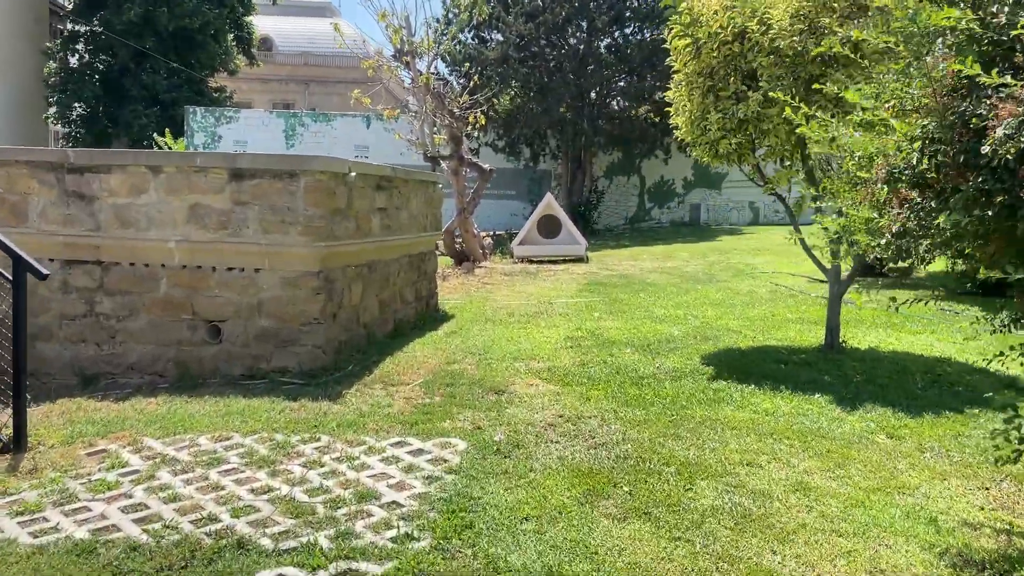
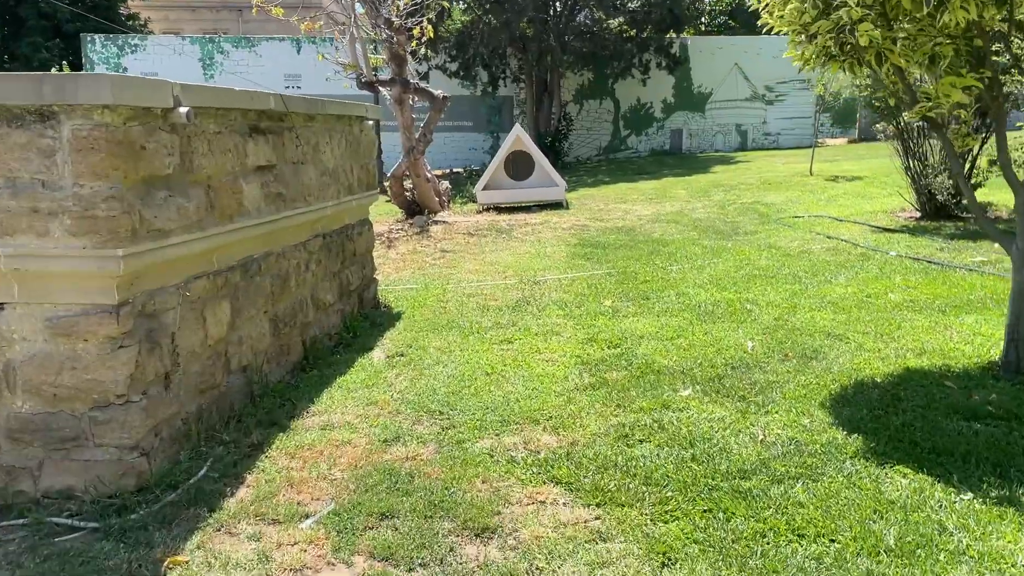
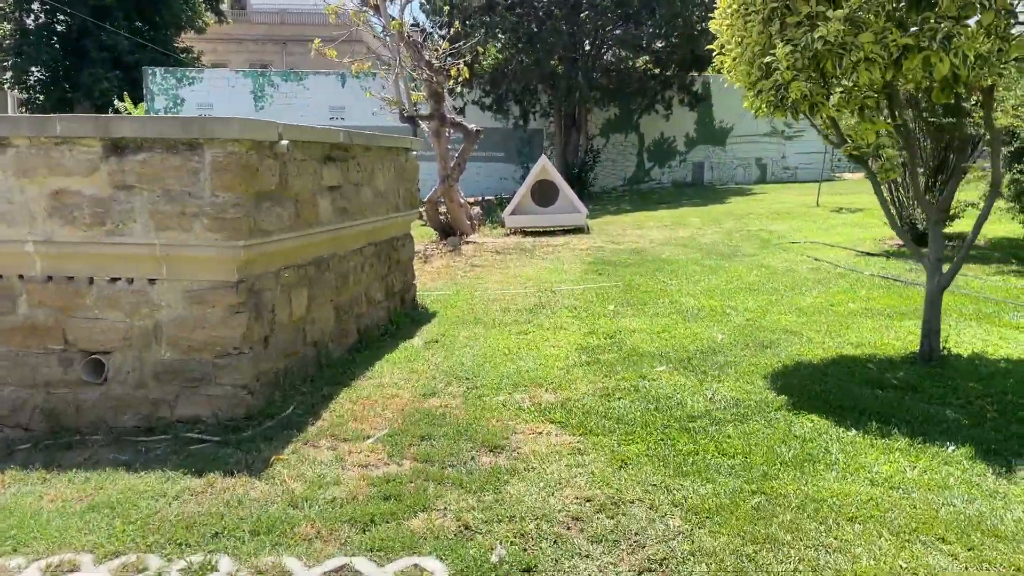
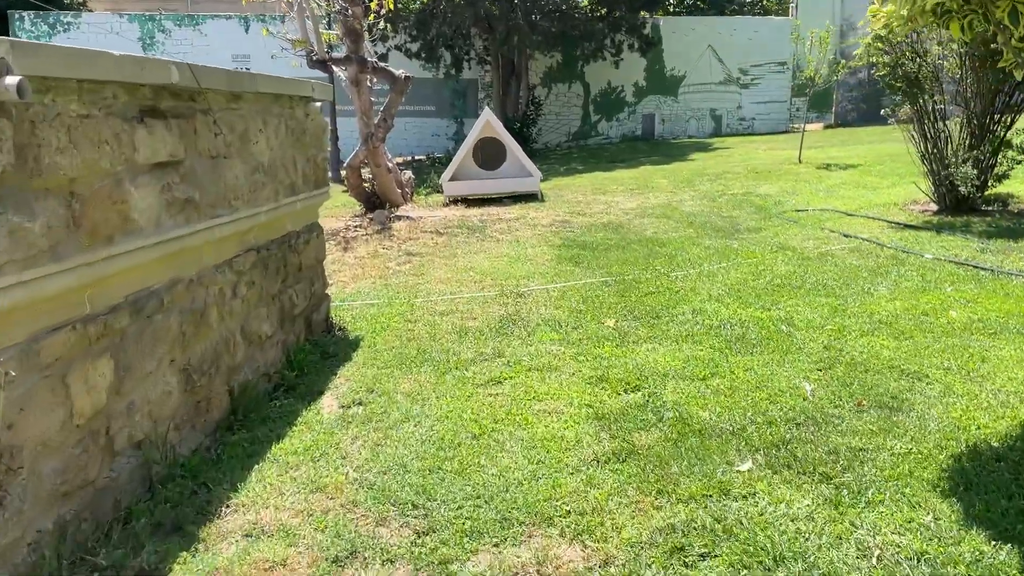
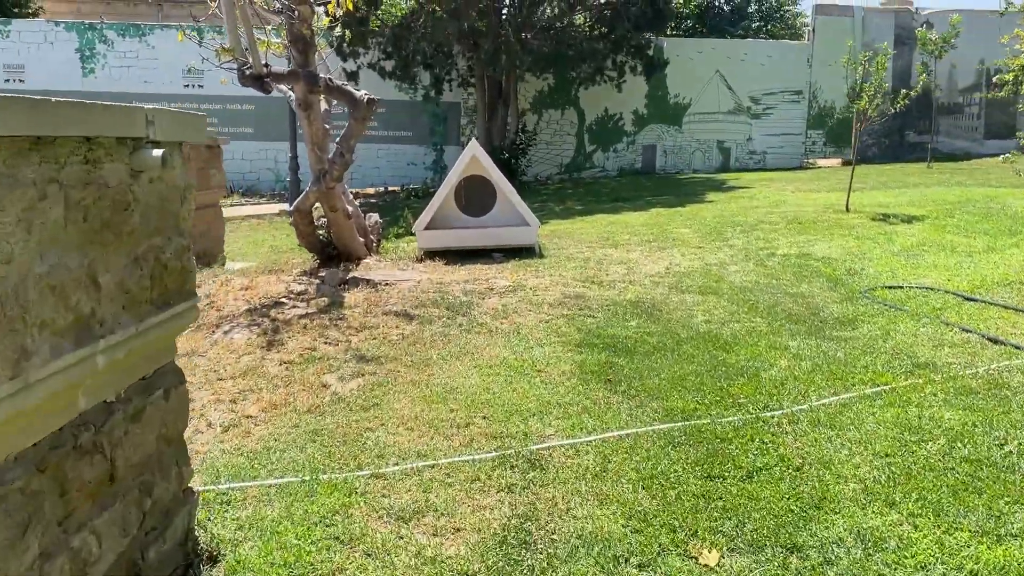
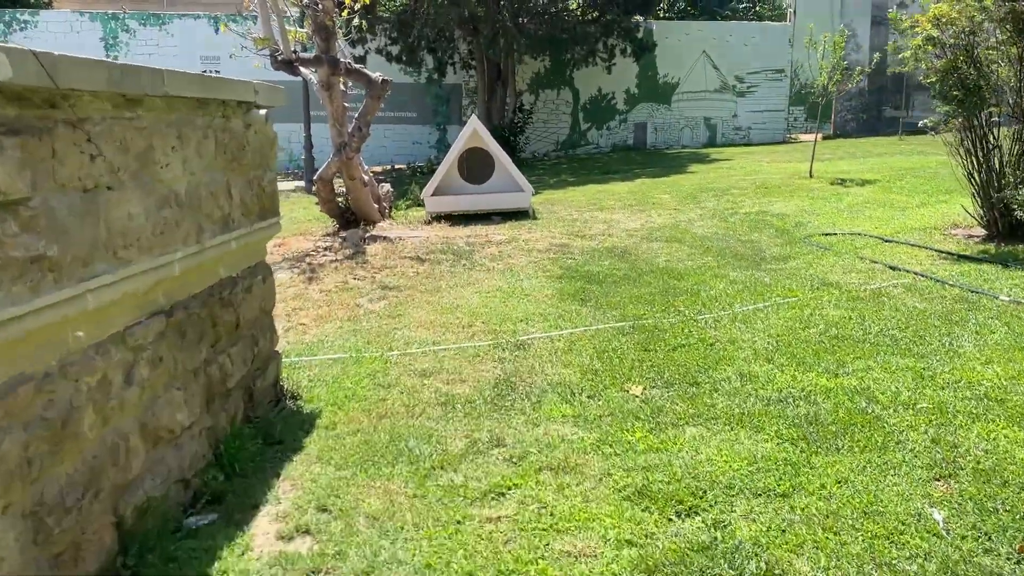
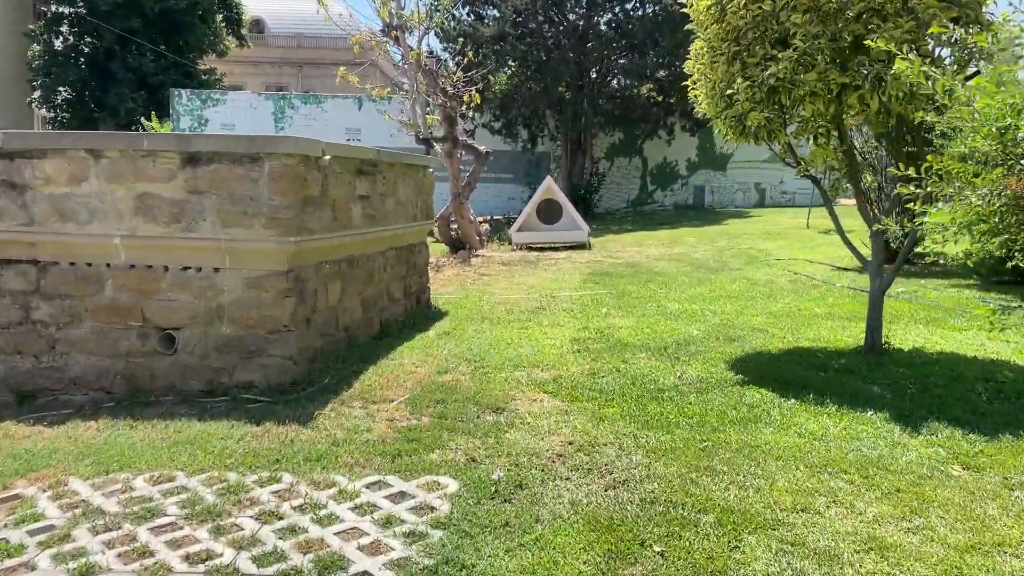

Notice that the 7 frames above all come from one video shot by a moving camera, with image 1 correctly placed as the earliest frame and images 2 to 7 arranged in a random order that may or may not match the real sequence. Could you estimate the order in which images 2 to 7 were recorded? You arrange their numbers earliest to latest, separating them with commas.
7, 3, 2, 4, 6, 5
